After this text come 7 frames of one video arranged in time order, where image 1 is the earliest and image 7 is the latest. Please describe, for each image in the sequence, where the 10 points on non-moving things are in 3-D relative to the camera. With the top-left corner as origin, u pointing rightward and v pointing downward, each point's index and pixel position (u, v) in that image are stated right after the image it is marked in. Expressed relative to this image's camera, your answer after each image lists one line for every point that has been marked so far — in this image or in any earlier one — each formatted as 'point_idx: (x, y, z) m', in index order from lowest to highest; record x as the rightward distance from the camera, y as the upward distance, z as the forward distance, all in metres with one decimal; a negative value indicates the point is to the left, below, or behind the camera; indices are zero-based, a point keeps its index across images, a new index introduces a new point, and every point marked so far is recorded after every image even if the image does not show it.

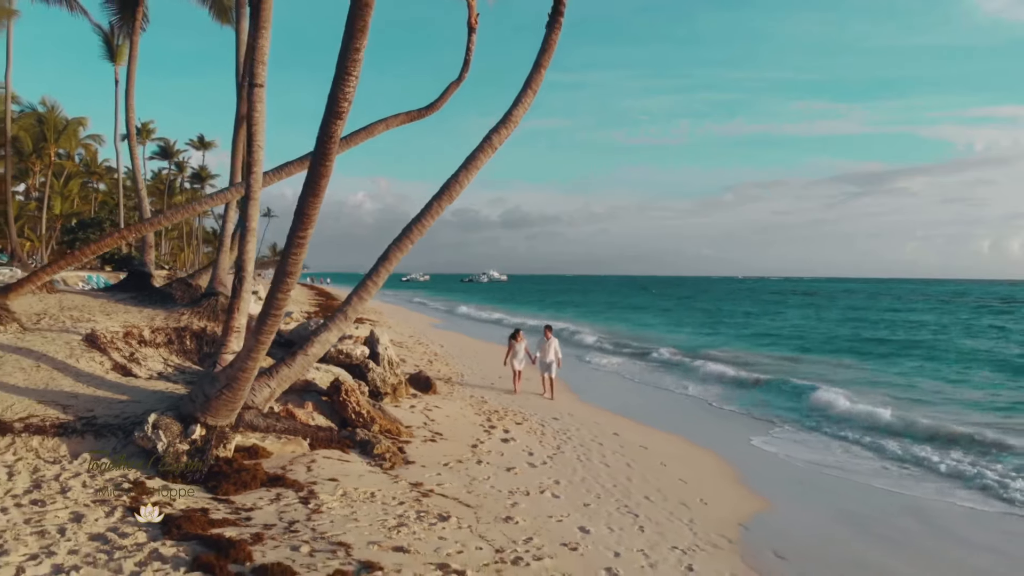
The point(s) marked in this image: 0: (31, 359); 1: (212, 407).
0: (-5.3, -0.8, +6.6) m
1: (-2.8, -1.1, +5.6) m
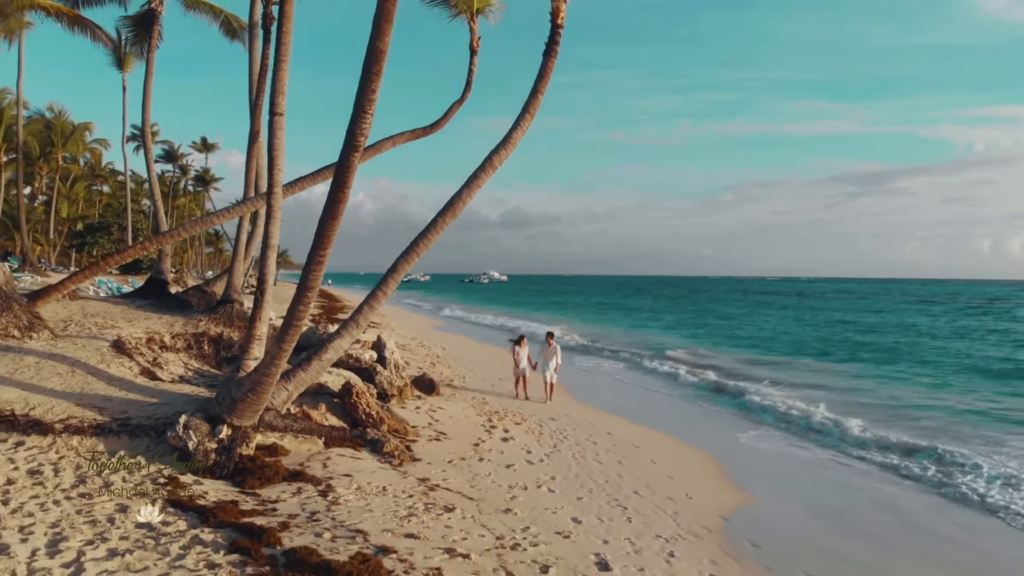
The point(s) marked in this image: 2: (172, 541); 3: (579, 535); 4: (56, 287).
0: (-5.3, -0.9, +7.1) m
1: (-2.8, -1.2, +6.1) m
2: (-2.4, -1.8, +4.3) m
3: (+0.6, -2.3, +5.5) m
4: (-6.7, 0.0, +8.6) m
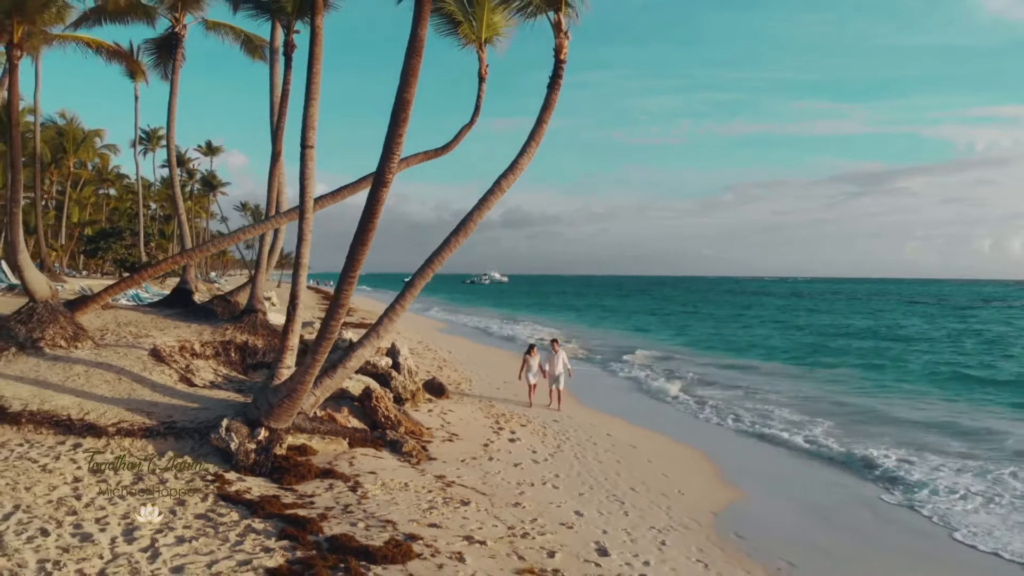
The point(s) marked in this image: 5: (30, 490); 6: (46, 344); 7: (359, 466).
0: (-5.2, -1.1, +7.8) m
1: (-2.7, -1.4, +6.7) m
2: (-2.4, -2.0, +5.0) m
3: (+0.7, -2.5, +6.1) m
4: (-6.6, -0.2, +9.2) m
5: (-4.4, -1.8, +5.4) m
6: (-6.4, -0.8, +8.2) m
7: (-1.8, -2.1, +6.9) m
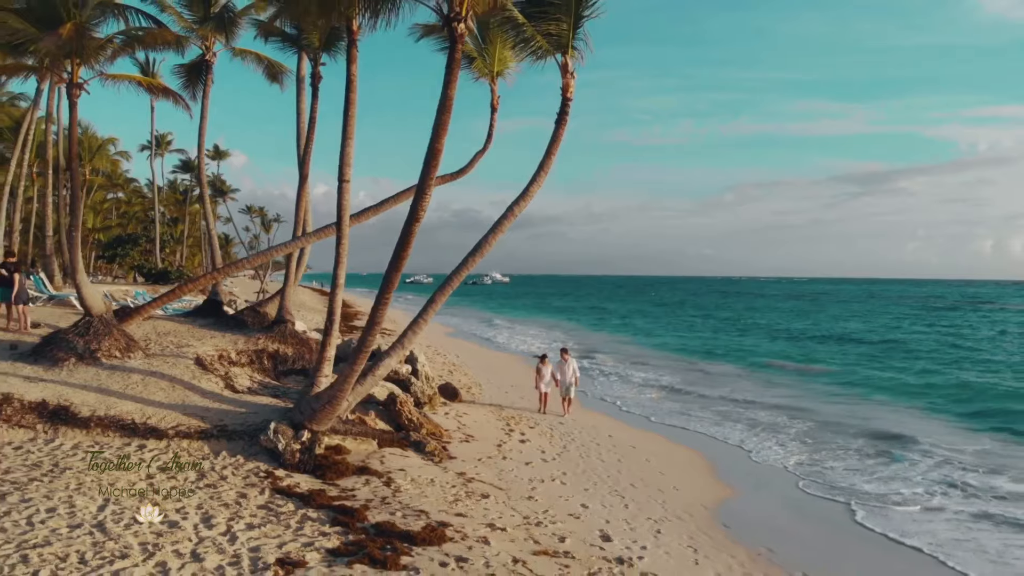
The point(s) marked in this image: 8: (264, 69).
0: (-5.1, -1.4, +8.6) m
1: (-2.5, -1.6, +7.6) m
2: (-2.2, -2.3, +5.8) m
3: (+0.9, -2.7, +7.0) m
4: (-6.4, -0.4, +10.1) m
5: (-4.2, -2.1, +6.3) m
6: (-6.3, -1.0, +9.1) m
7: (-1.6, -2.3, +7.8) m
8: (-5.9, +5.2, +14.1) m
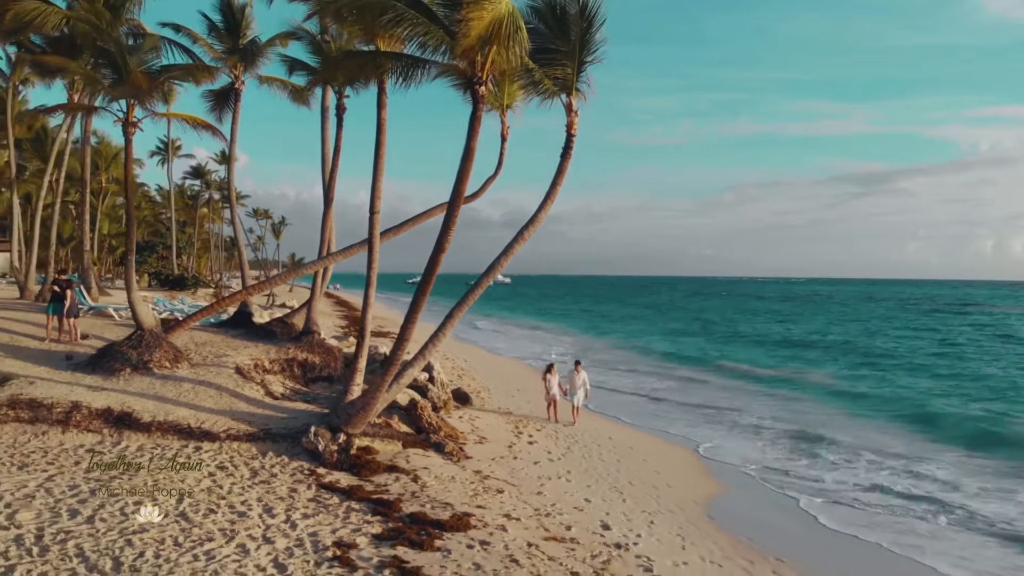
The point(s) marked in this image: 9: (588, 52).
0: (-4.9, -1.6, +9.7) m
1: (-2.3, -1.9, +8.6) m
2: (-2.0, -2.5, +6.8) m
3: (+1.0, -3.0, +8.0) m
4: (-6.2, -0.7, +11.1) m
5: (-4.0, -2.4, +7.3) m
6: (-6.1, -1.3, +10.1) m
7: (-1.4, -2.6, +8.8) m
8: (-5.7, +4.9, +15.1) m
9: (+1.3, +4.0, +9.9) m
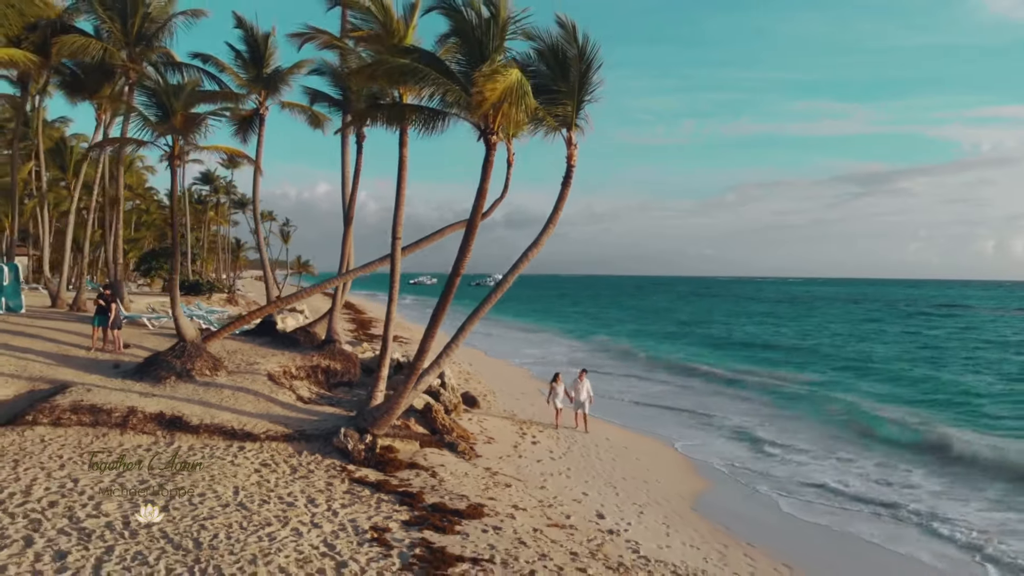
0: (-4.8, -1.9, +10.8) m
1: (-2.2, -2.2, +9.7) m
2: (-1.9, -2.8, +8.0) m
3: (+1.1, -3.3, +9.1) m
4: (-6.1, -1.0, +12.3) m
5: (-3.9, -2.7, +8.4) m
6: (-6.0, -1.6, +11.2) m
7: (-1.3, -2.9, +9.9) m
8: (-5.6, +4.6, +16.2) m
9: (+1.4, +3.7, +11.0) m
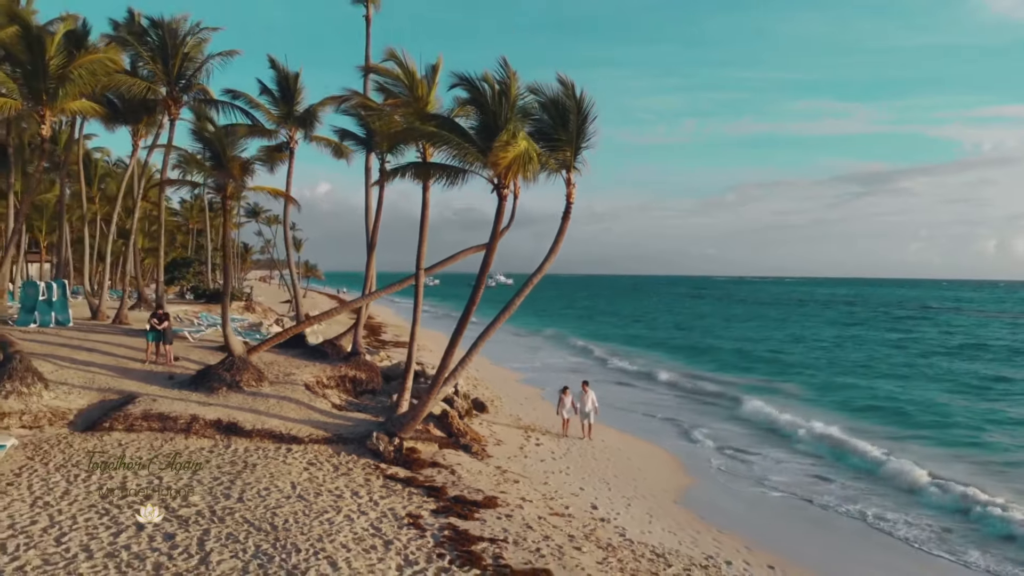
0: (-4.6, -2.4, +12.4) m
1: (-2.1, -2.7, +11.4) m
2: (-1.8, -3.3, +9.6) m
3: (+1.3, -3.8, +10.8) m
4: (-6.0, -1.4, +13.9) m
5: (-3.8, -3.1, +10.0) m
6: (-5.8, -2.1, +12.9) m
7: (-1.2, -3.4, +11.5) m
8: (-5.4, +4.2, +17.8) m
9: (+1.5, +3.2, +12.7) m
